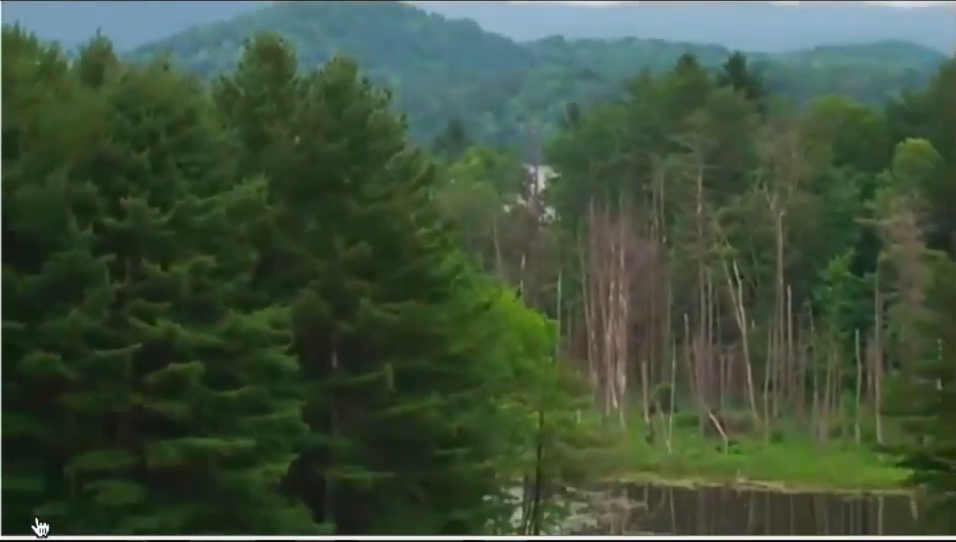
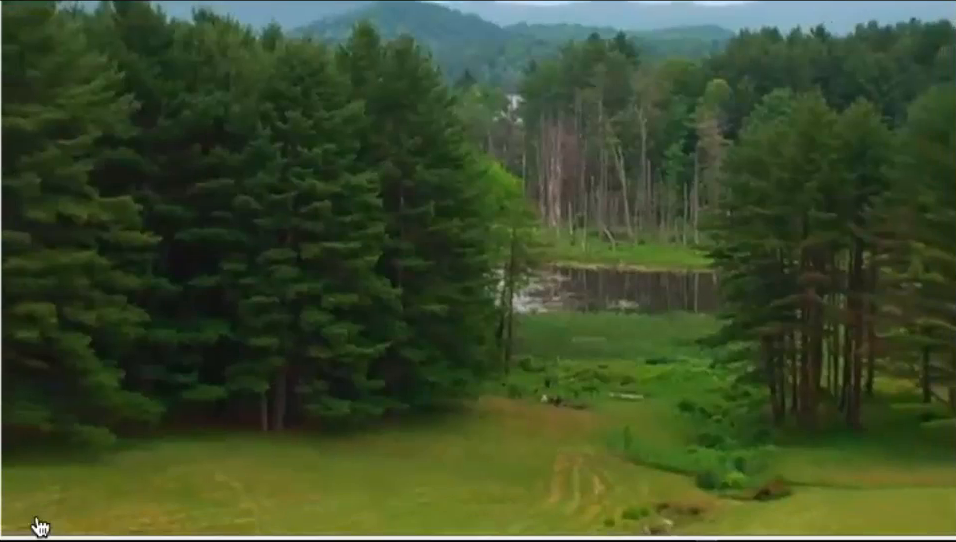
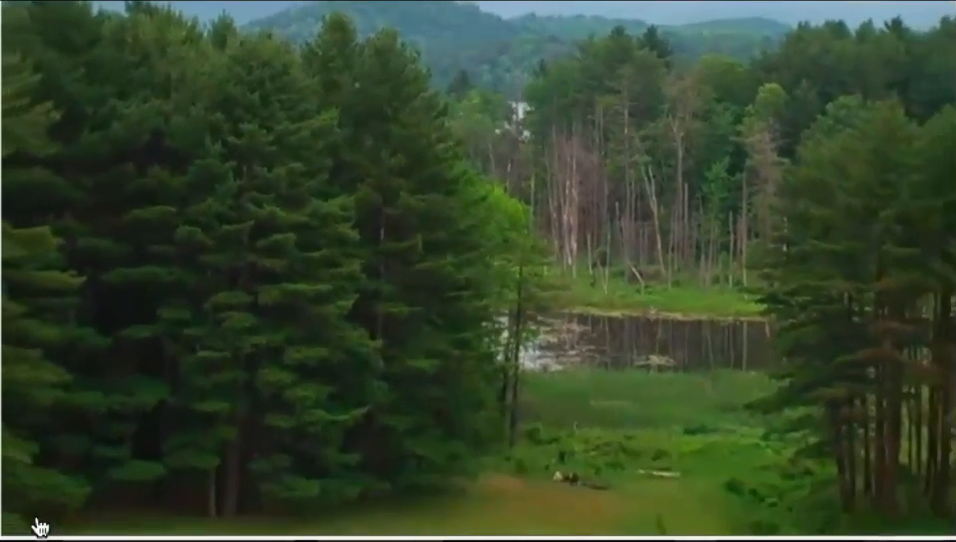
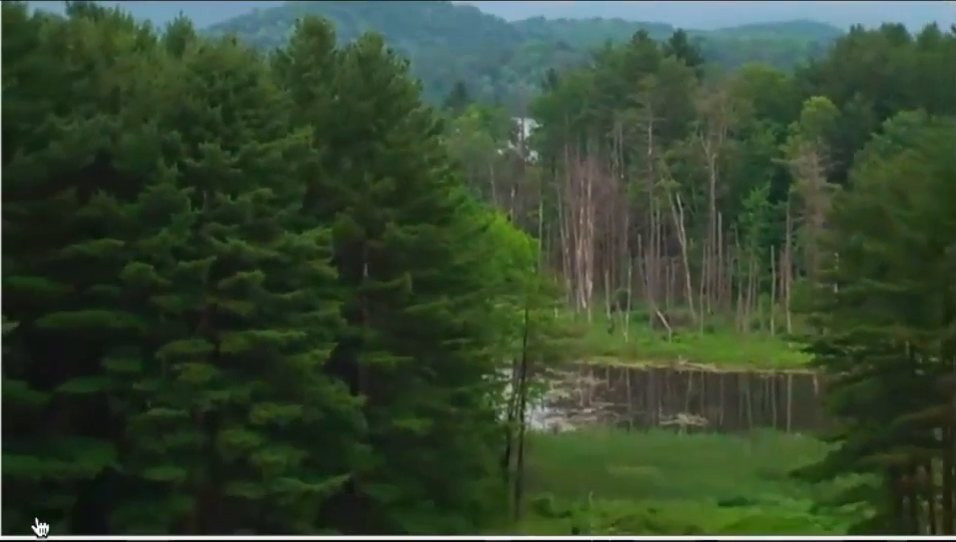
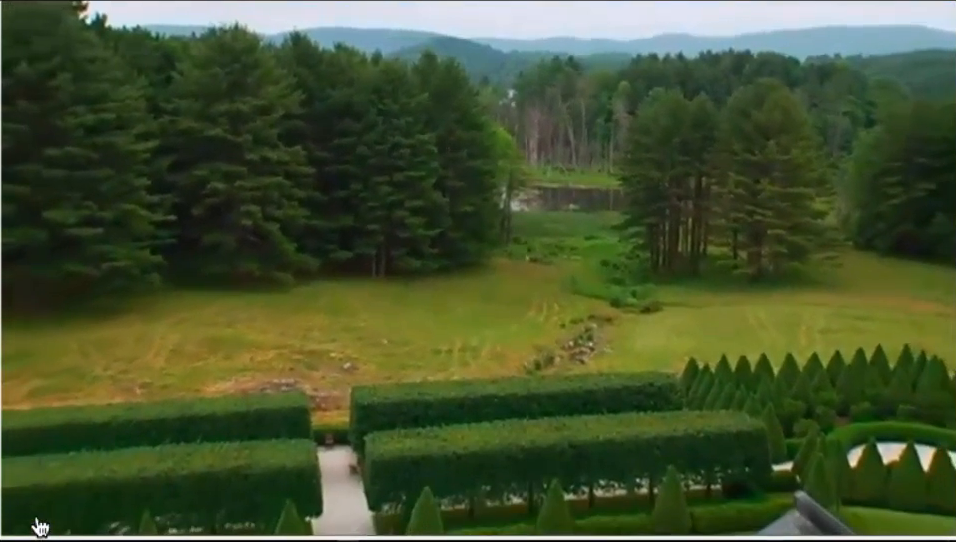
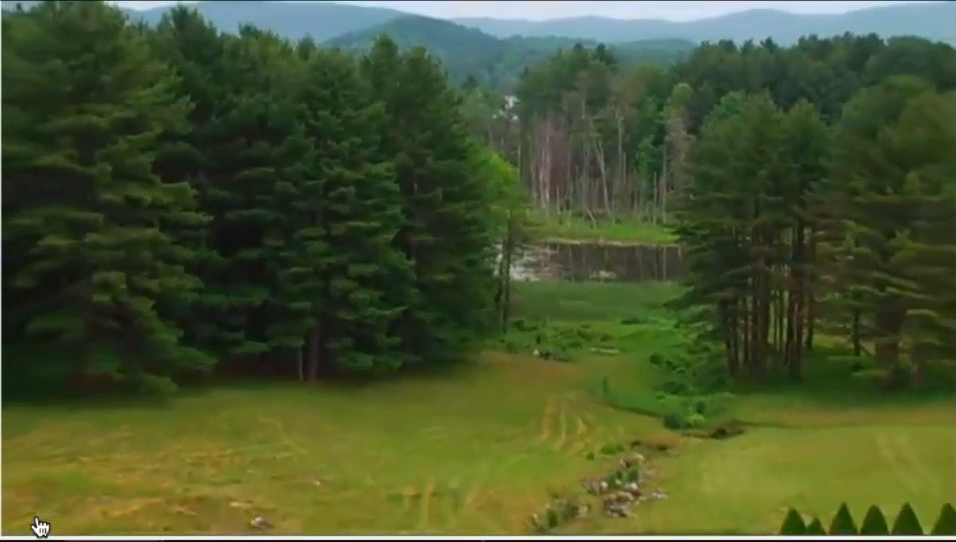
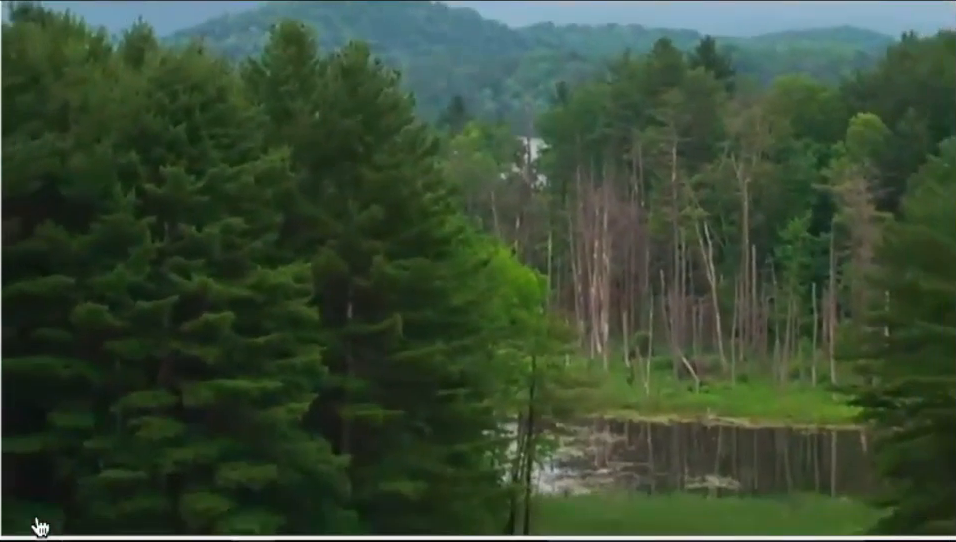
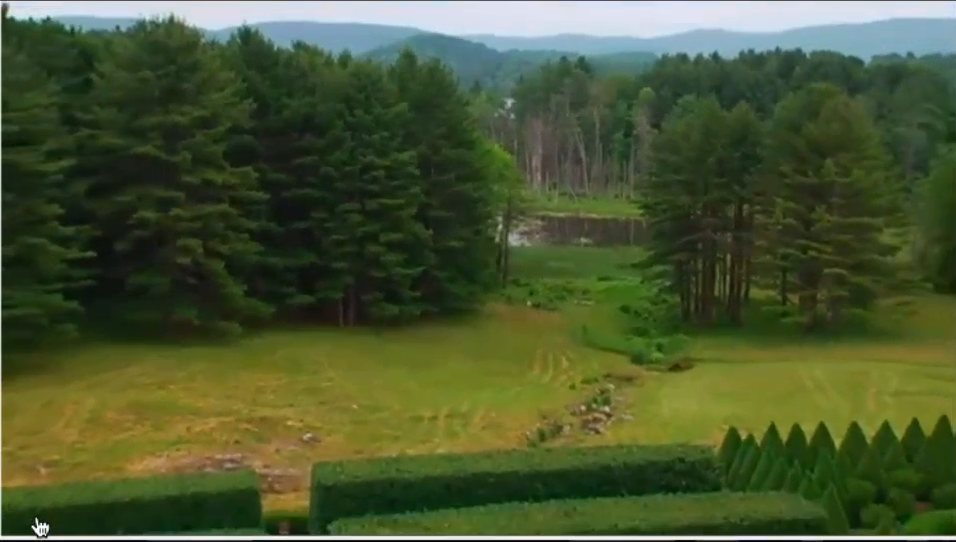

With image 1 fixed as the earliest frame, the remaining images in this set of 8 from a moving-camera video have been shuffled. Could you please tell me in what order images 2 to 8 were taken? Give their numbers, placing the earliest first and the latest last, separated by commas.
7, 4, 3, 2, 6, 8, 5
